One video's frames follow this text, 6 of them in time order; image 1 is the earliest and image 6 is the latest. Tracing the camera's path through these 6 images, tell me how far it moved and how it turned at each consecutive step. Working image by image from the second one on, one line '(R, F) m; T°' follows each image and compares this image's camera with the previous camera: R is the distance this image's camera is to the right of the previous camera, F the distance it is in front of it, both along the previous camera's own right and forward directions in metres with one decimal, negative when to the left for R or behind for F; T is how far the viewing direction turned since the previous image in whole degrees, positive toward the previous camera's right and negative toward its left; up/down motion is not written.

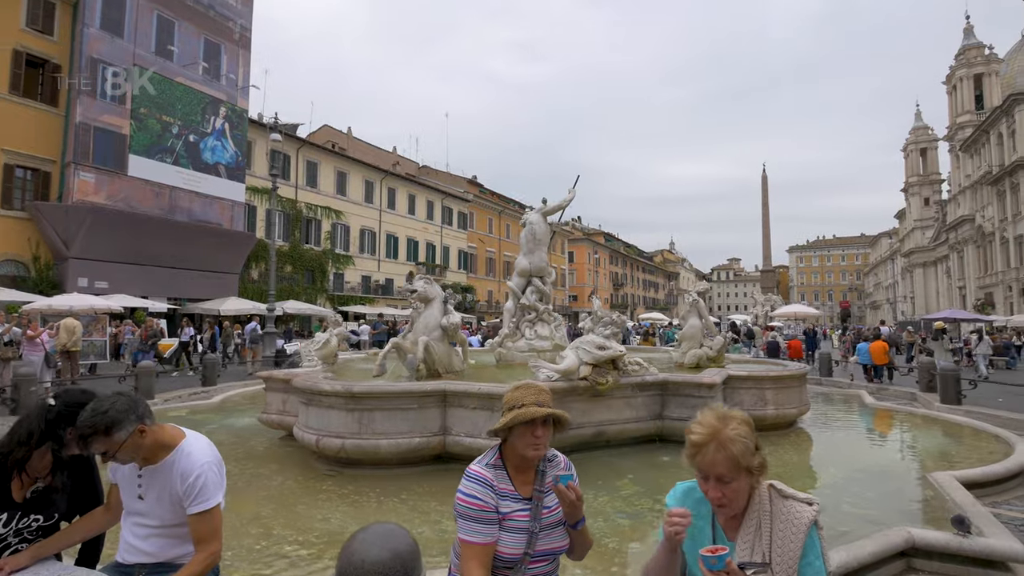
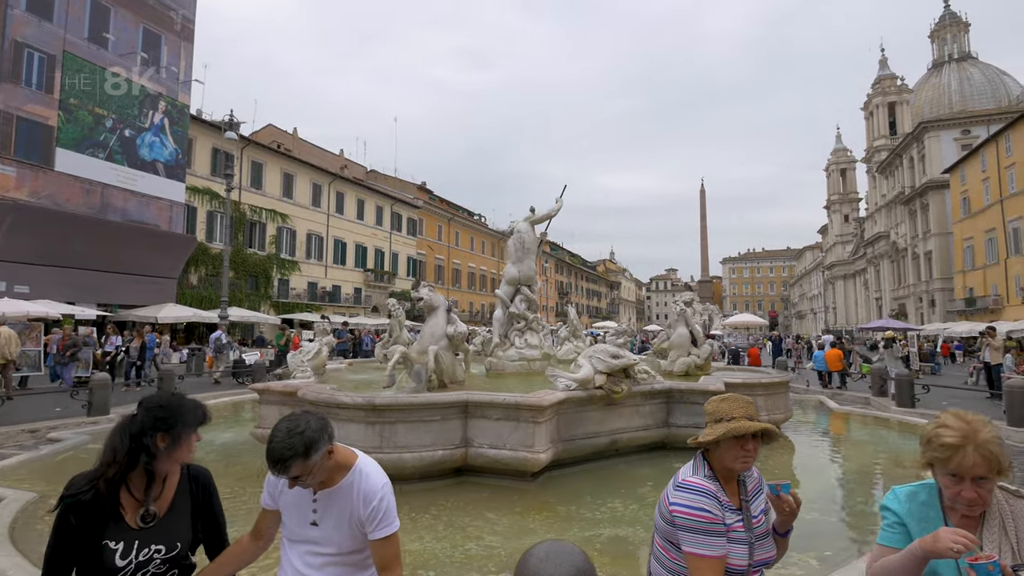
(-0.9, +0.1) m; +6°
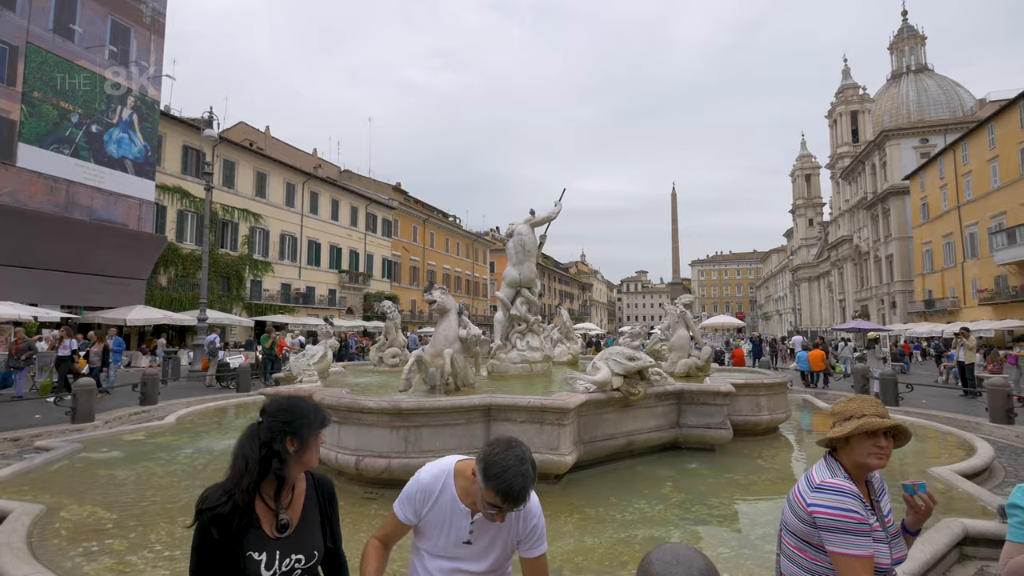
(-0.6, 0.0) m; +3°
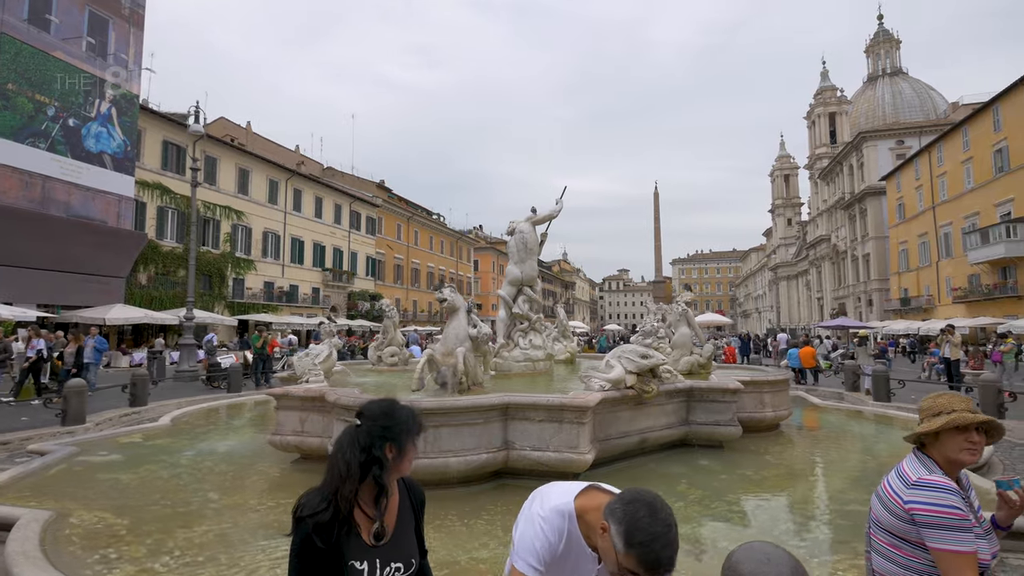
(-0.4, 0.0) m; +2°
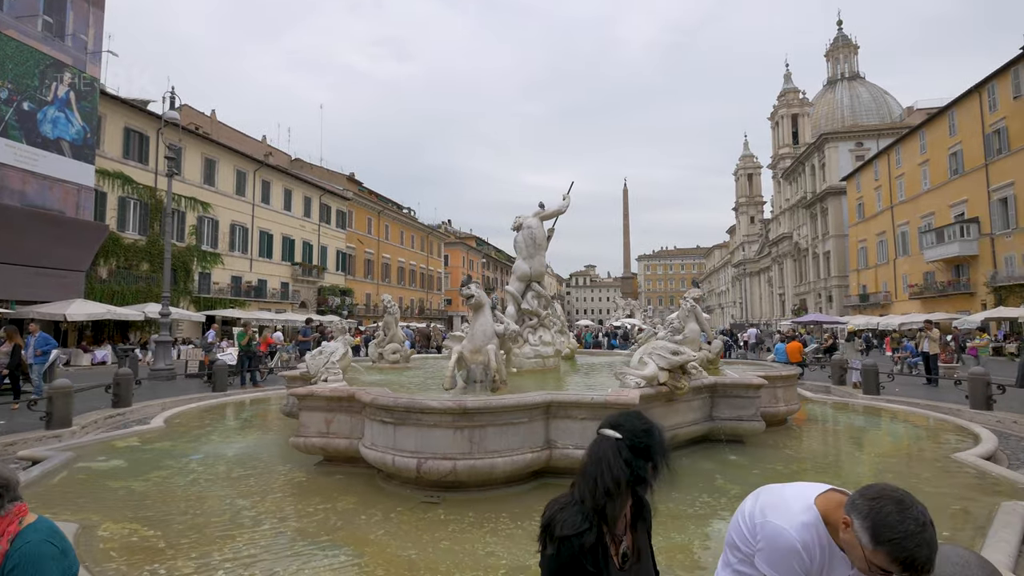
(-0.8, +0.1) m; +4°
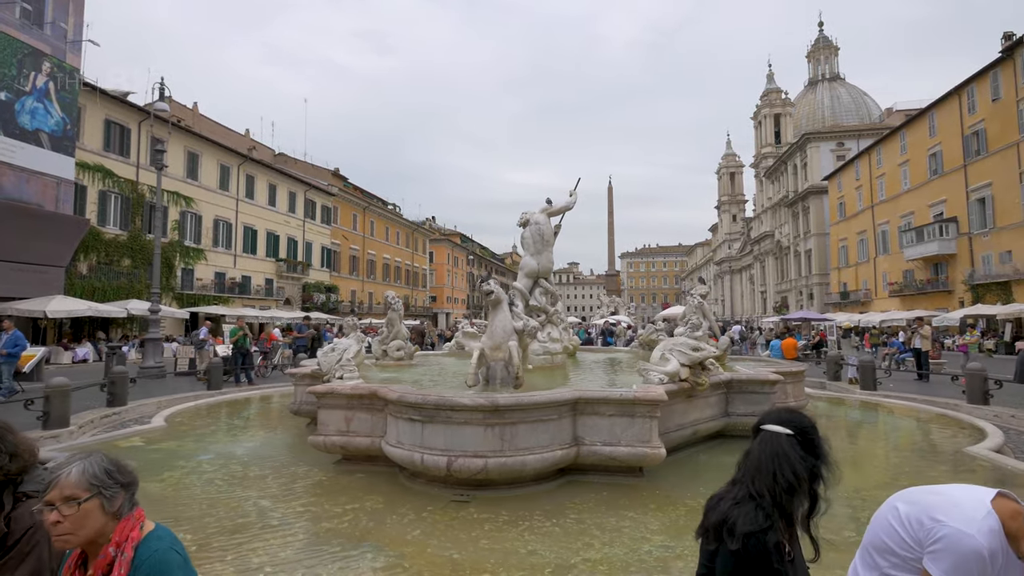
(-0.5, +0.1) m; +2°
